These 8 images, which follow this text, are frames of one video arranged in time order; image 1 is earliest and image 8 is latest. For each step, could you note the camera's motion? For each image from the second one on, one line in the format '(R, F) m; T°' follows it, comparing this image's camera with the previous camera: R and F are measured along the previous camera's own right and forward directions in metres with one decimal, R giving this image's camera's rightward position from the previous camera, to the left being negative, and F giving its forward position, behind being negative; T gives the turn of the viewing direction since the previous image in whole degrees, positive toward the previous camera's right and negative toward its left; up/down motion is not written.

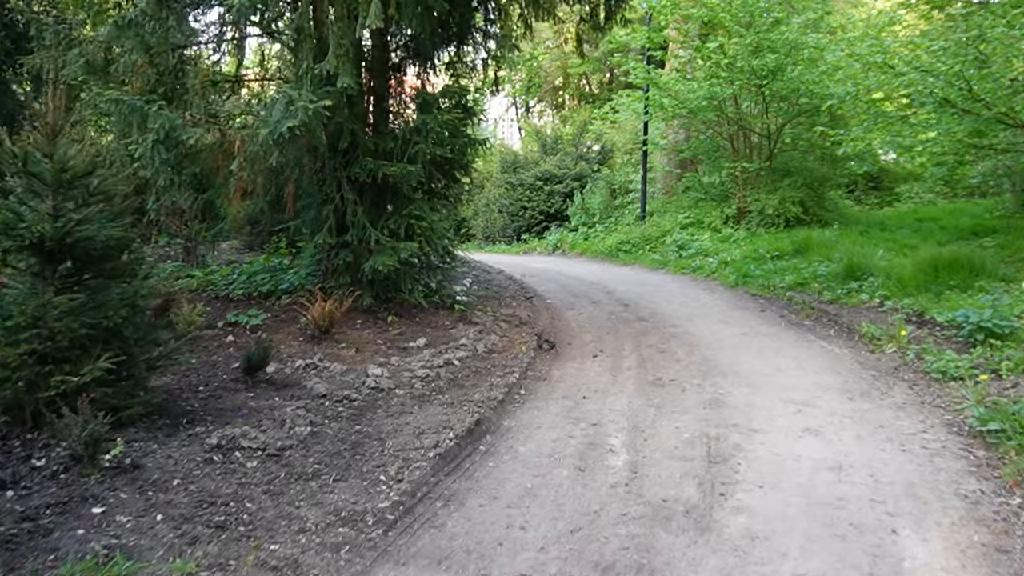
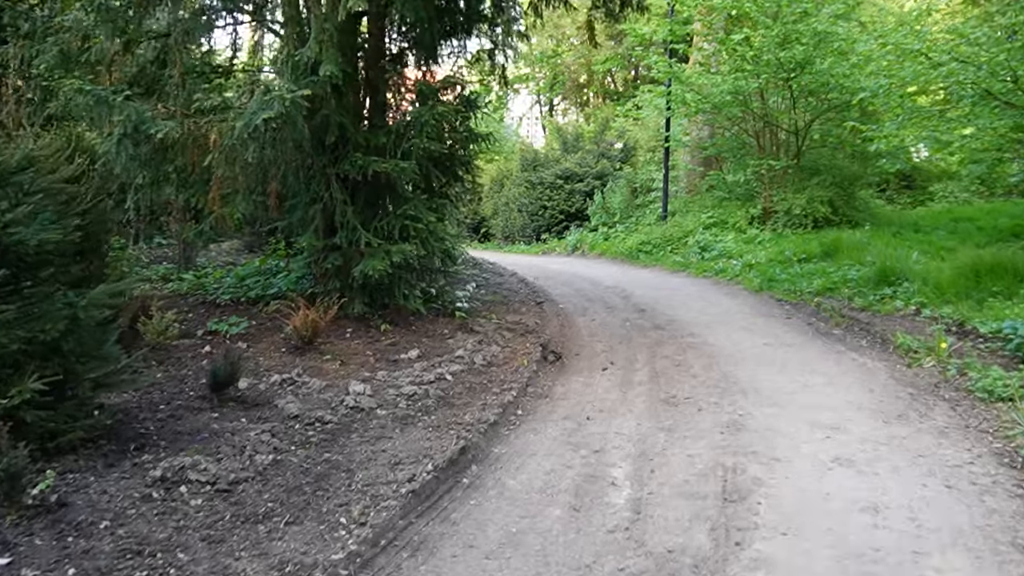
(+0.2, +0.6) m; -2°
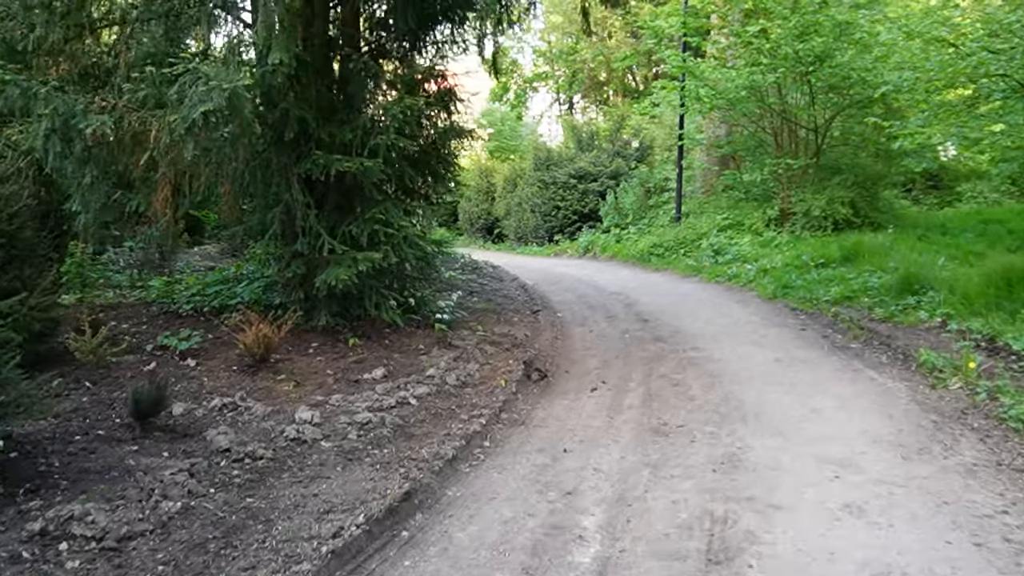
(+0.3, +0.7) m; -1°
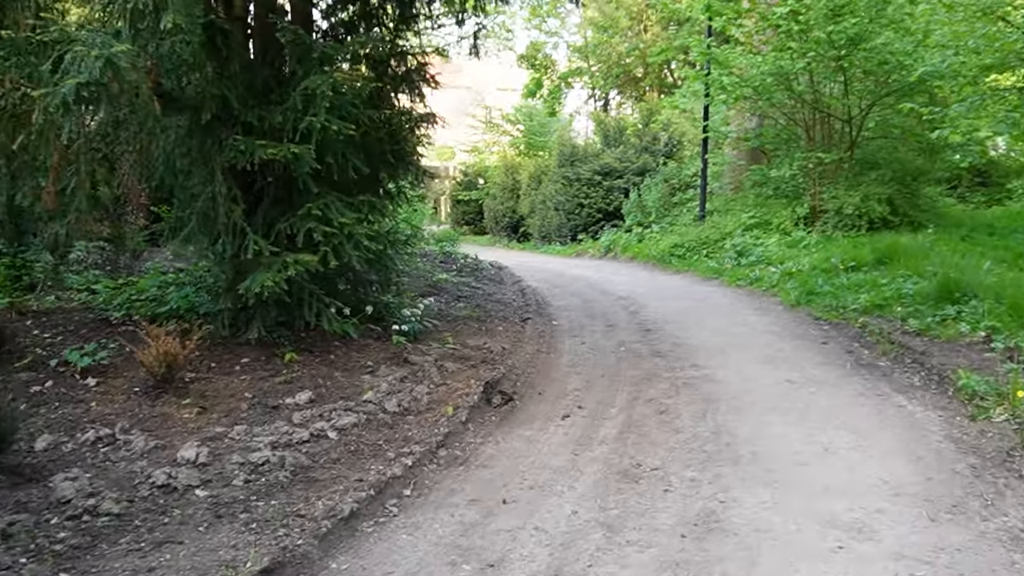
(+0.5, +1.0) m; -2°
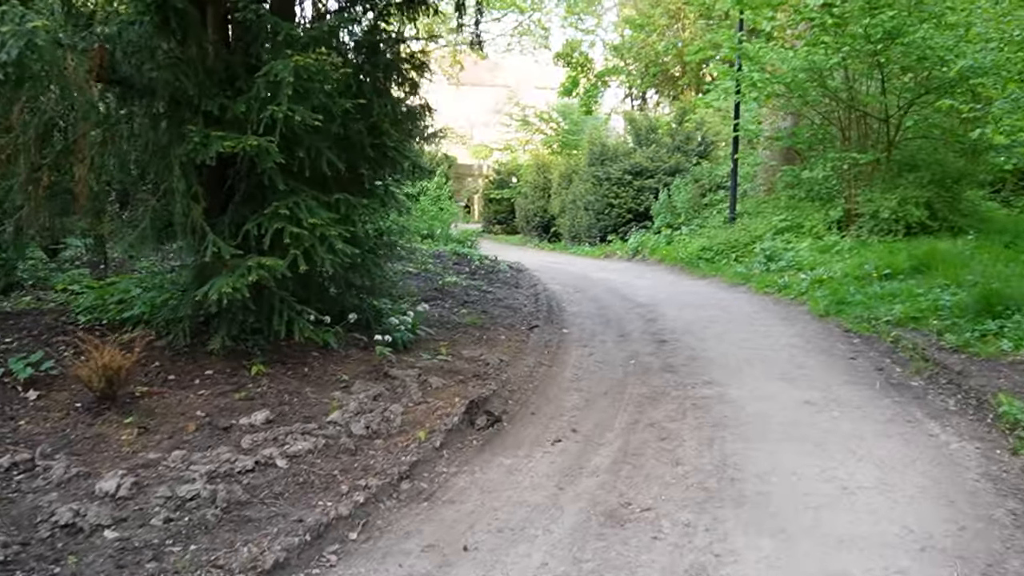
(+0.3, +0.6) m; -2°
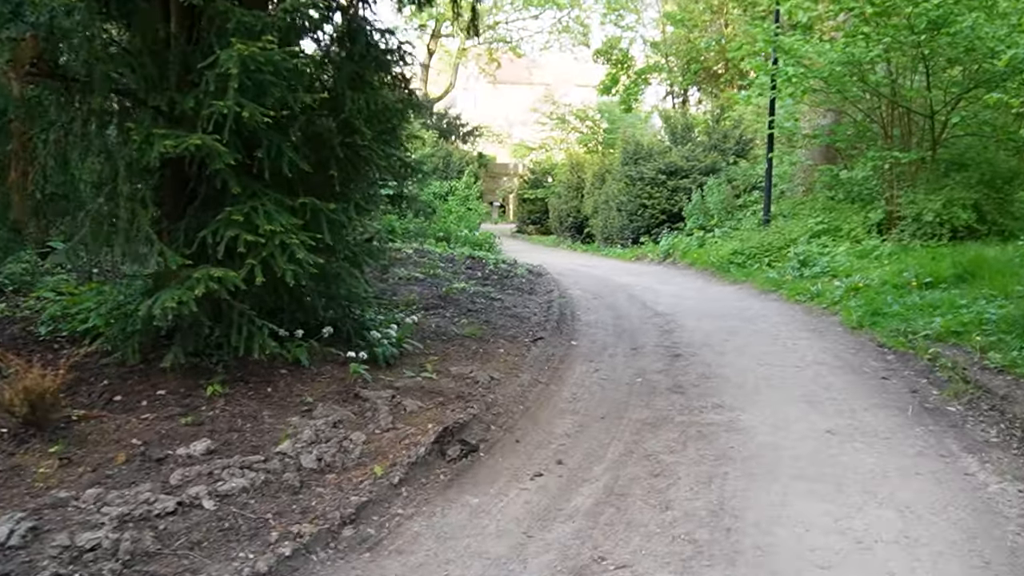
(+0.3, +0.6) m; -3°
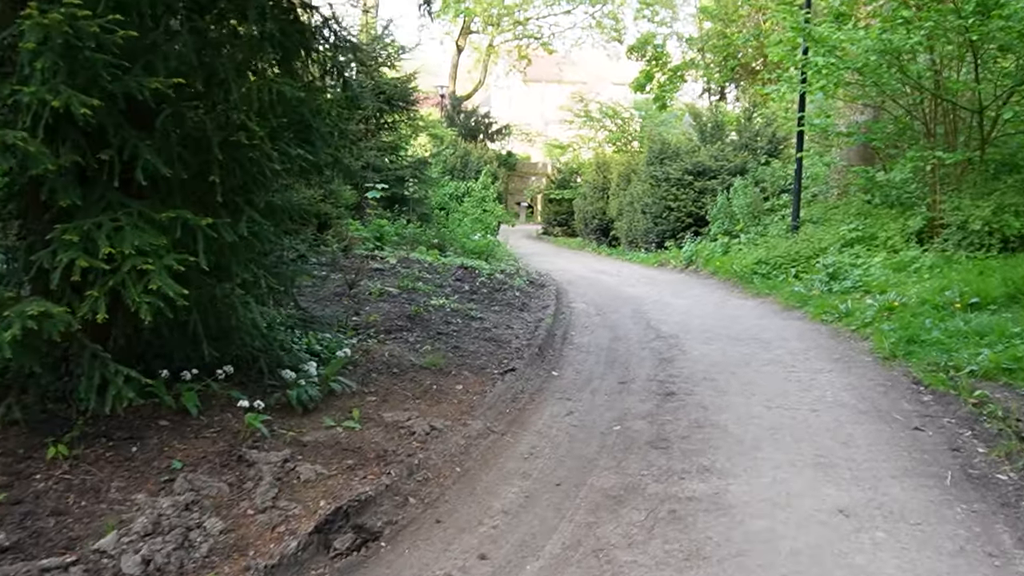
(+0.5, +1.1) m; -2°
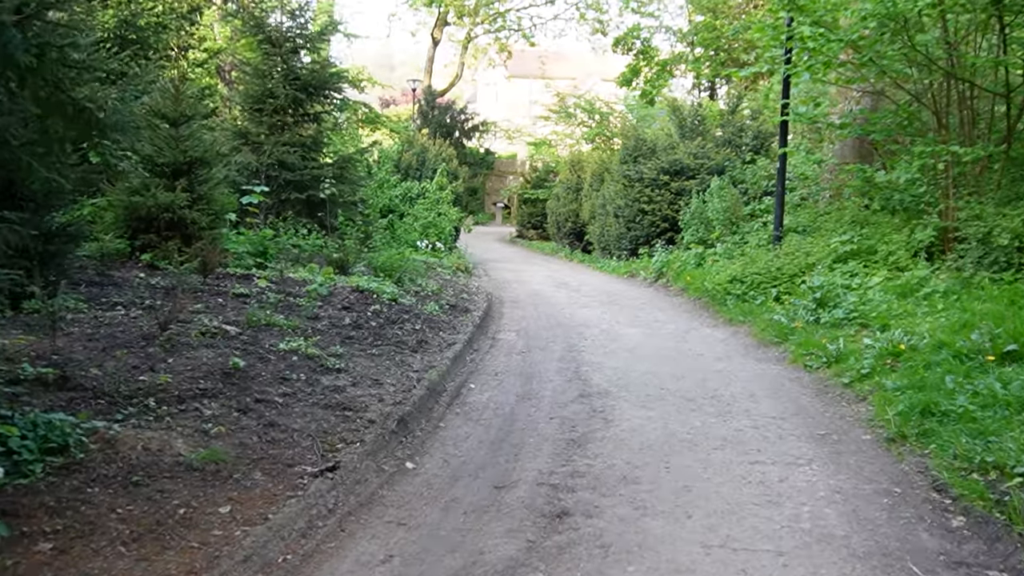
(+0.8, +2.1) m; 0°
